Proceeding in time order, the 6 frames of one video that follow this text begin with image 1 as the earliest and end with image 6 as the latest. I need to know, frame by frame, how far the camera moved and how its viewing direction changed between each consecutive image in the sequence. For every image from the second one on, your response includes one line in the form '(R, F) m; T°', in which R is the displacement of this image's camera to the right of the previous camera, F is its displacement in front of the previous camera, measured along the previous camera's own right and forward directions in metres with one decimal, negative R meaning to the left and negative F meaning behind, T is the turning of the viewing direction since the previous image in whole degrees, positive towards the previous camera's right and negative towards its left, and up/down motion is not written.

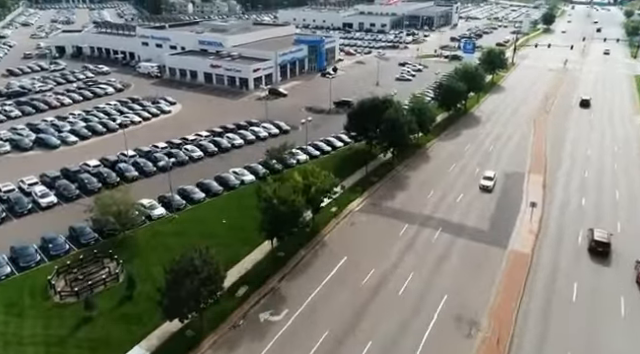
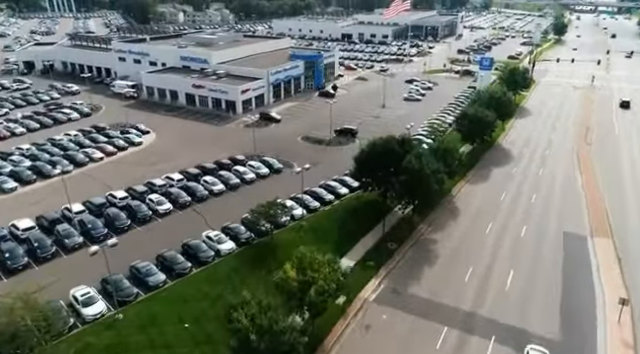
(-0.2, +10.1) m; 0°
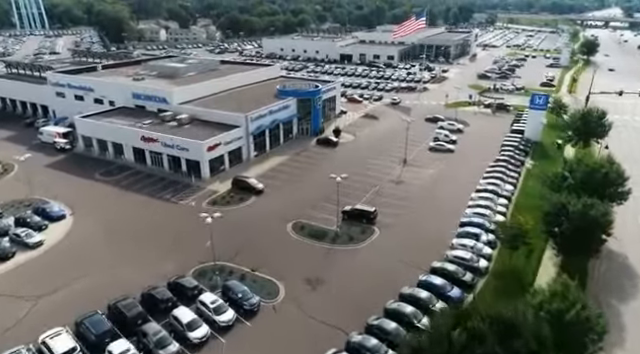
(-0.4, +19.1) m; +1°
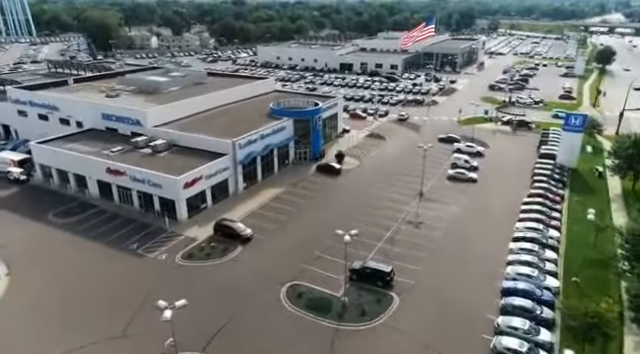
(-0.3, +8.1) m; 0°
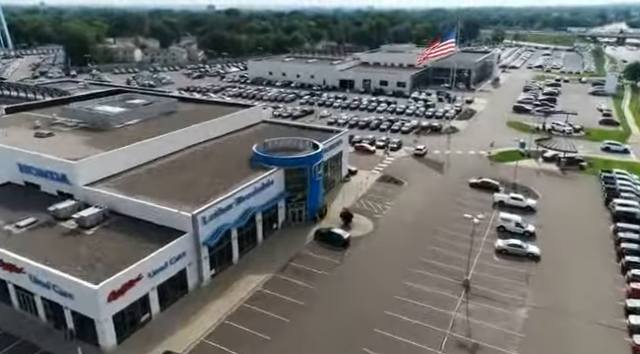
(-0.3, +13.6) m; 0°
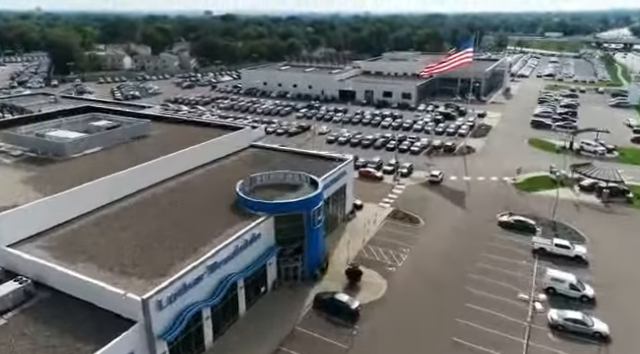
(-0.1, +8.2) m; 0°
